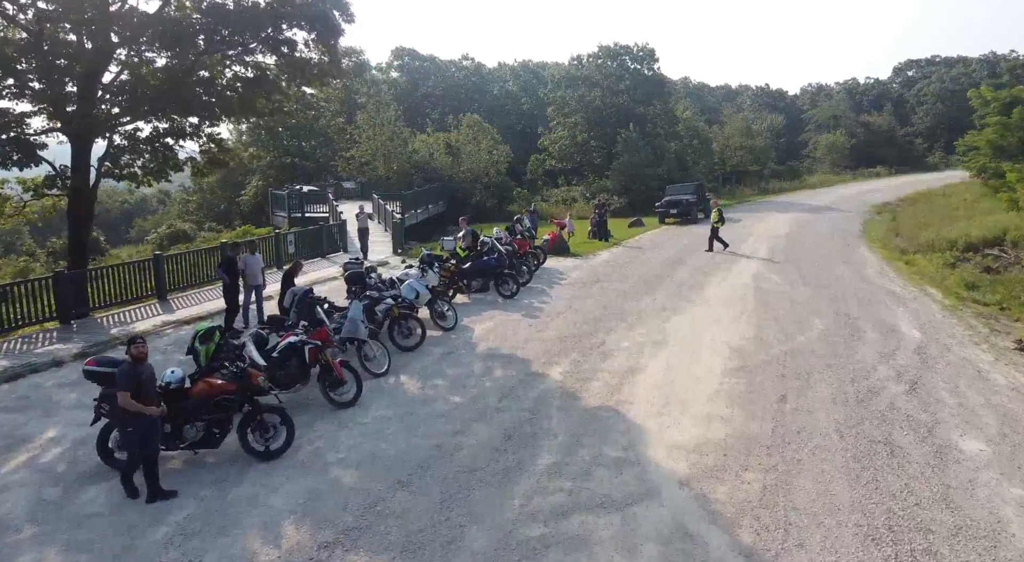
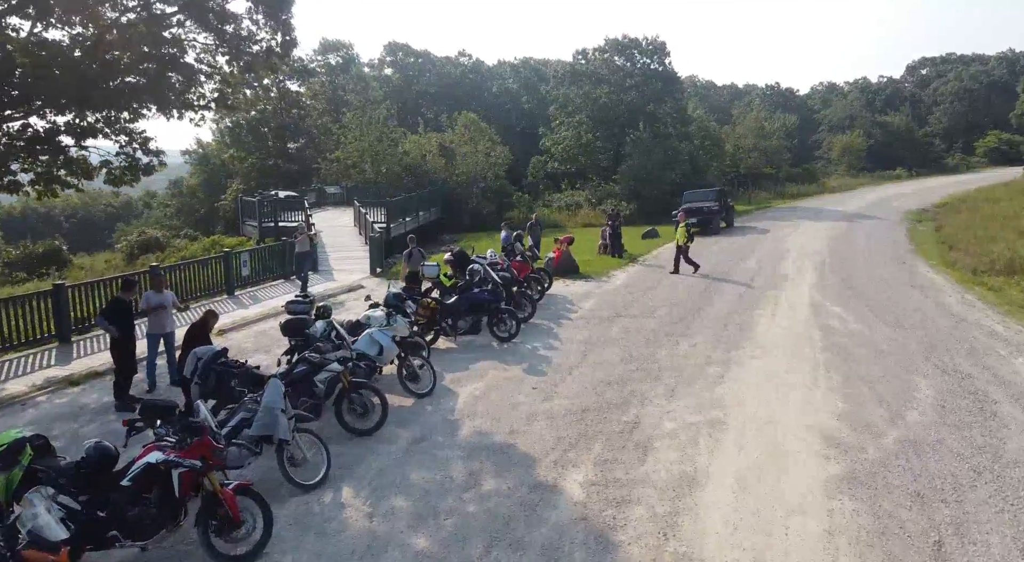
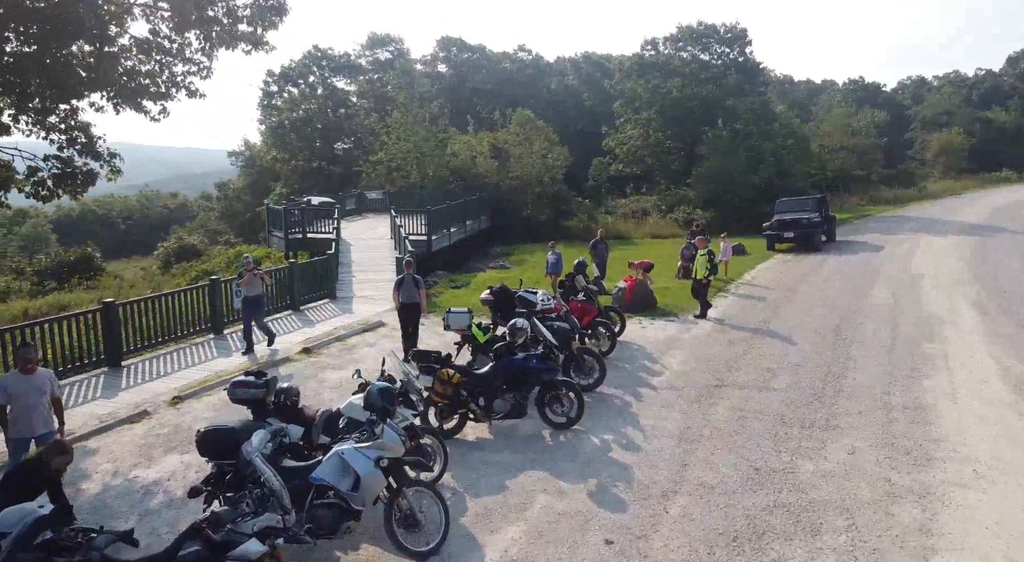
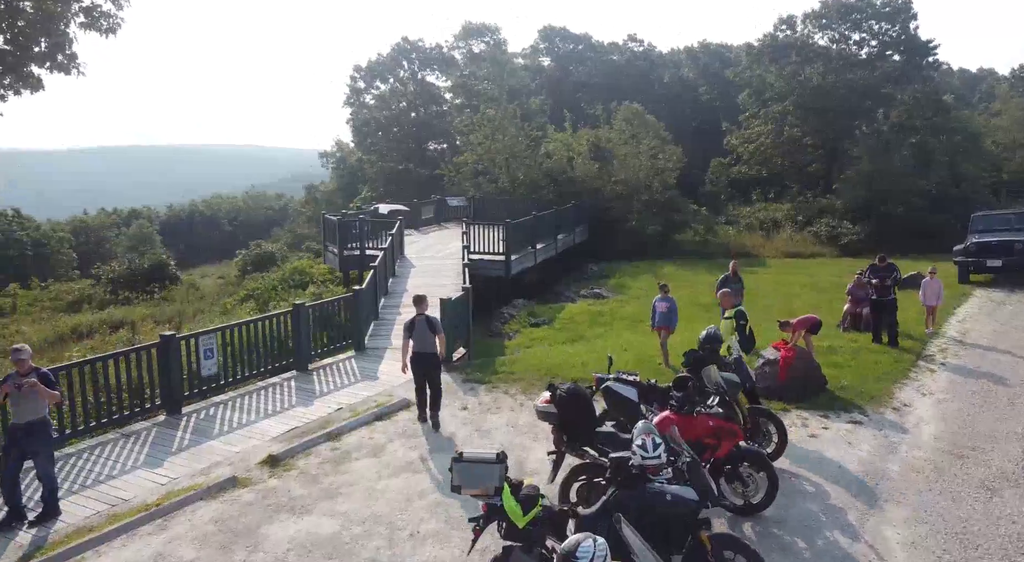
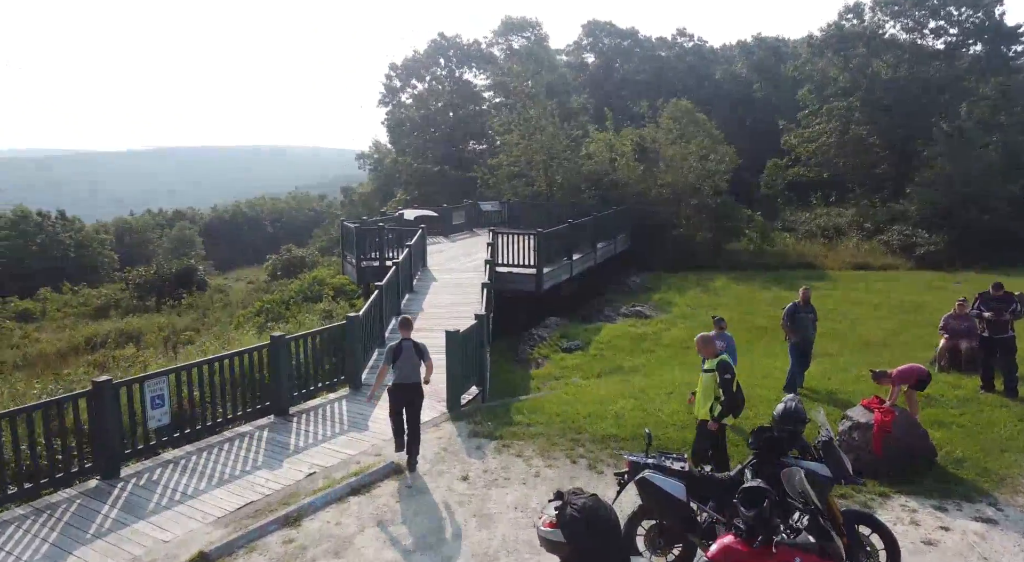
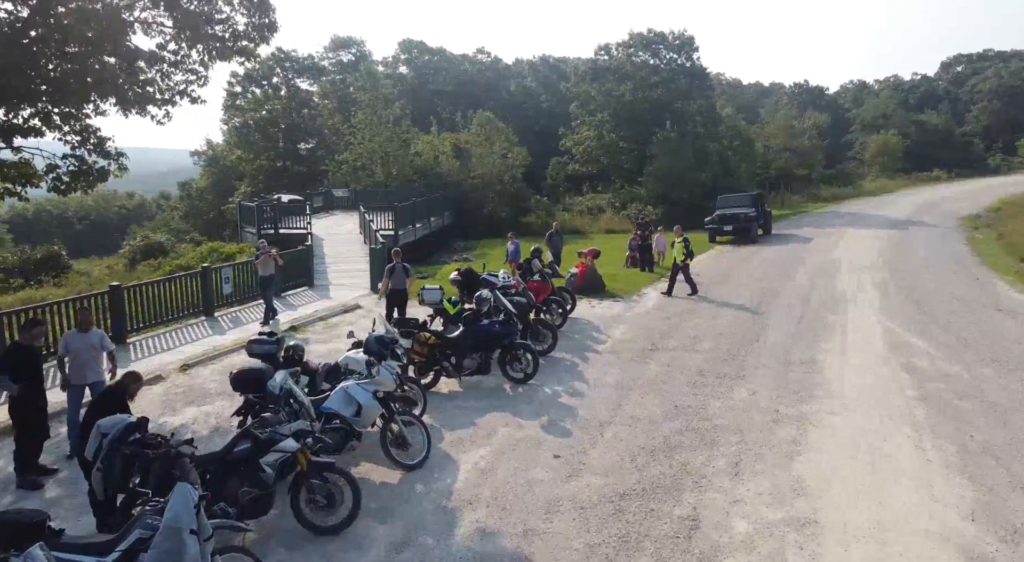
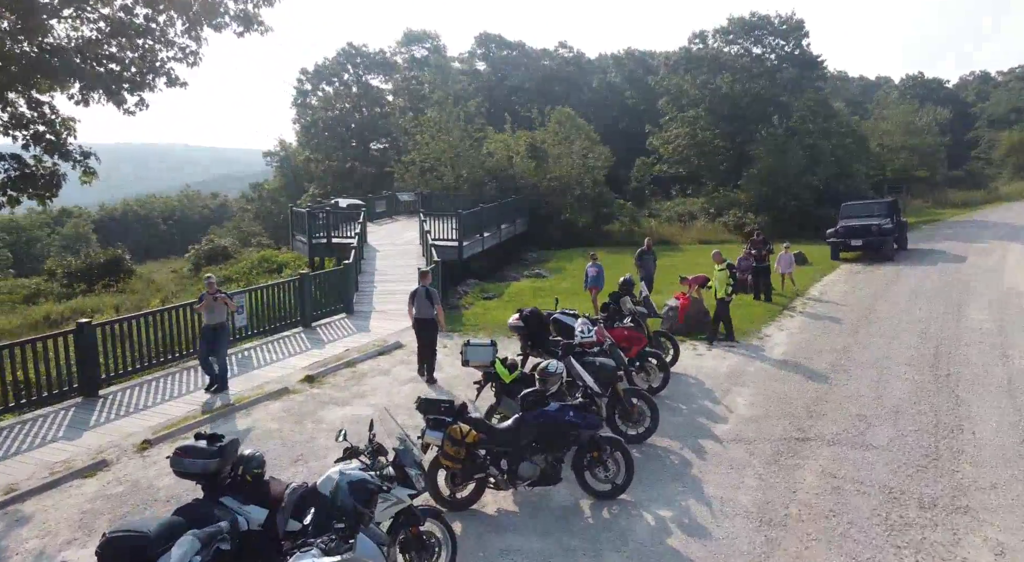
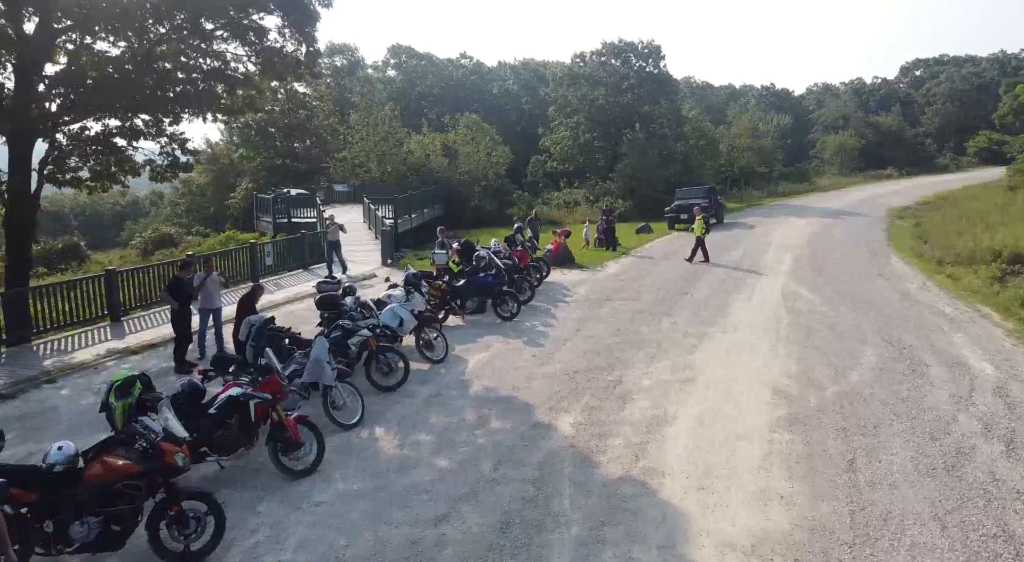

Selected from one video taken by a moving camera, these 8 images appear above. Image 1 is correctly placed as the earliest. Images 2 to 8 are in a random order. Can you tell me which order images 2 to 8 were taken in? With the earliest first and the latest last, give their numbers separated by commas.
8, 2, 6, 3, 7, 4, 5
